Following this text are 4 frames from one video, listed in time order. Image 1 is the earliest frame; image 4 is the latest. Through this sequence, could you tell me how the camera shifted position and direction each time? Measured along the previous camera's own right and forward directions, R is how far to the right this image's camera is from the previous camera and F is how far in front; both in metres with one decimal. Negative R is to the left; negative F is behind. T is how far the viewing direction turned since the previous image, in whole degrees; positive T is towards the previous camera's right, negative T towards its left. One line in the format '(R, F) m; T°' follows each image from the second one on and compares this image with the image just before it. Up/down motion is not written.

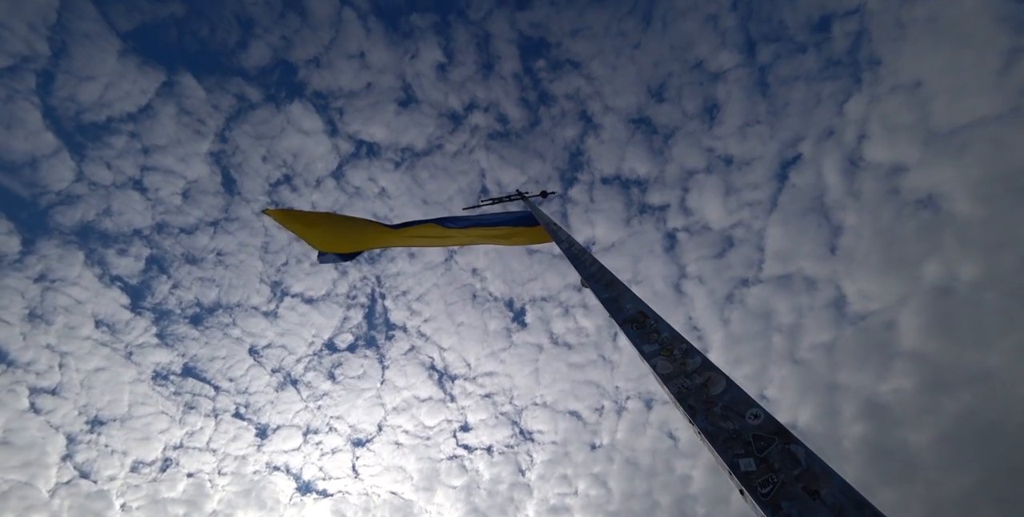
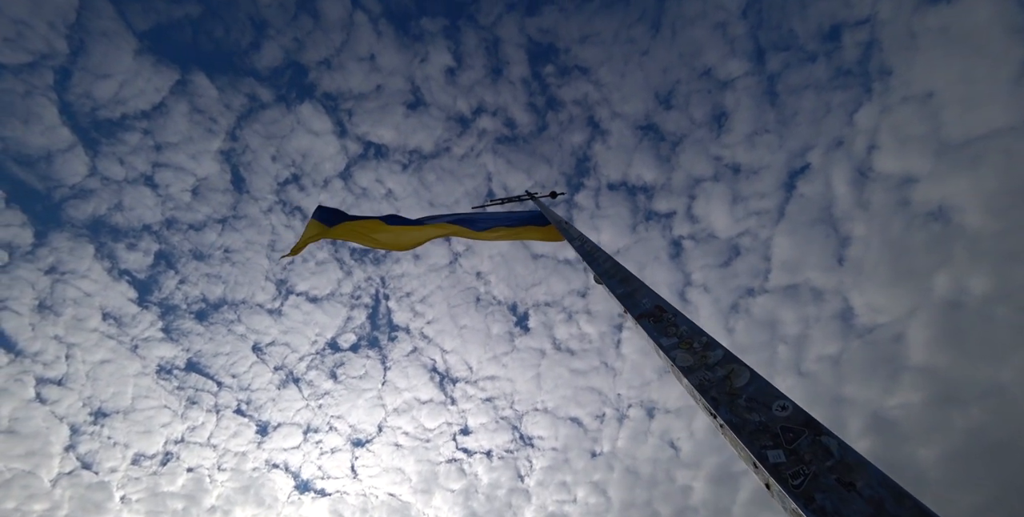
(+0.6, -2.6) m; 0°
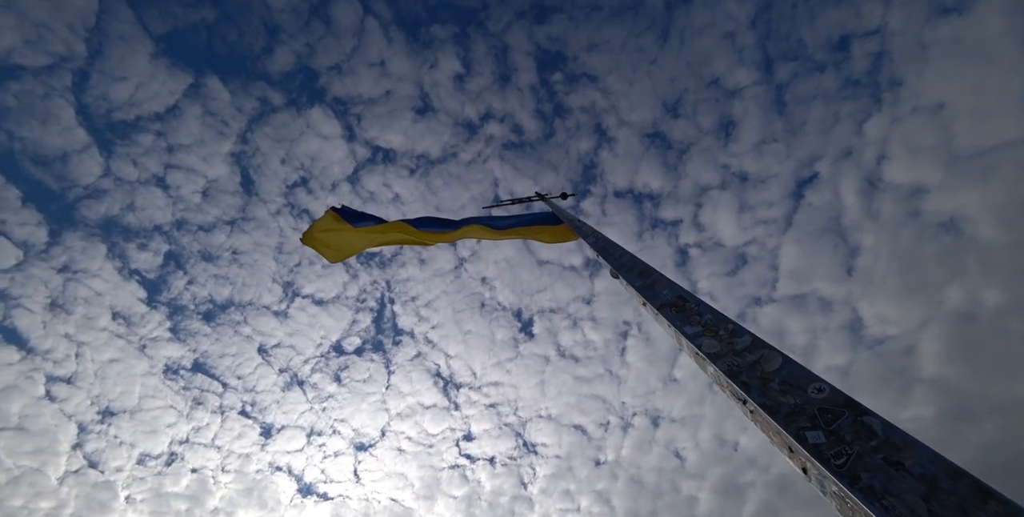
(+0.1, -2.4) m; -1°
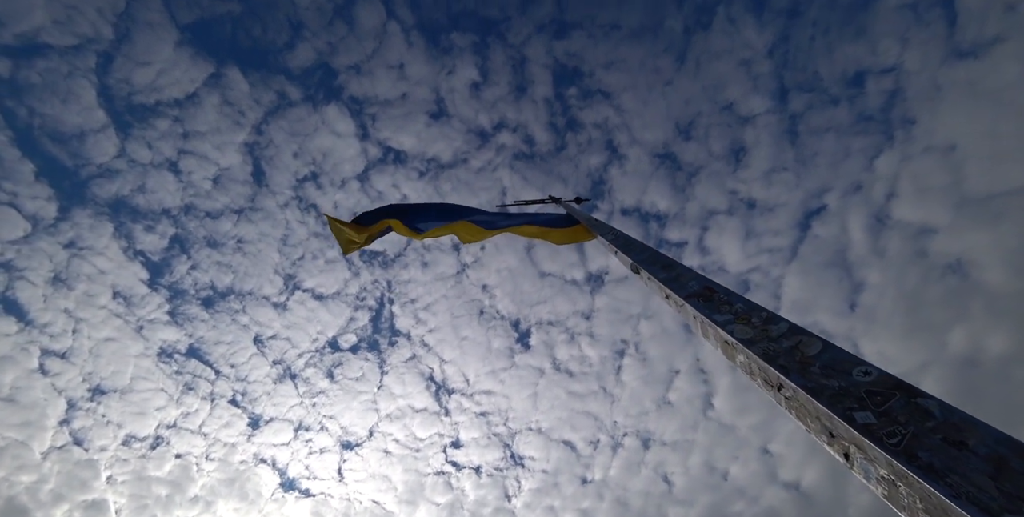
(-0.5, -1.7) m; 0°
